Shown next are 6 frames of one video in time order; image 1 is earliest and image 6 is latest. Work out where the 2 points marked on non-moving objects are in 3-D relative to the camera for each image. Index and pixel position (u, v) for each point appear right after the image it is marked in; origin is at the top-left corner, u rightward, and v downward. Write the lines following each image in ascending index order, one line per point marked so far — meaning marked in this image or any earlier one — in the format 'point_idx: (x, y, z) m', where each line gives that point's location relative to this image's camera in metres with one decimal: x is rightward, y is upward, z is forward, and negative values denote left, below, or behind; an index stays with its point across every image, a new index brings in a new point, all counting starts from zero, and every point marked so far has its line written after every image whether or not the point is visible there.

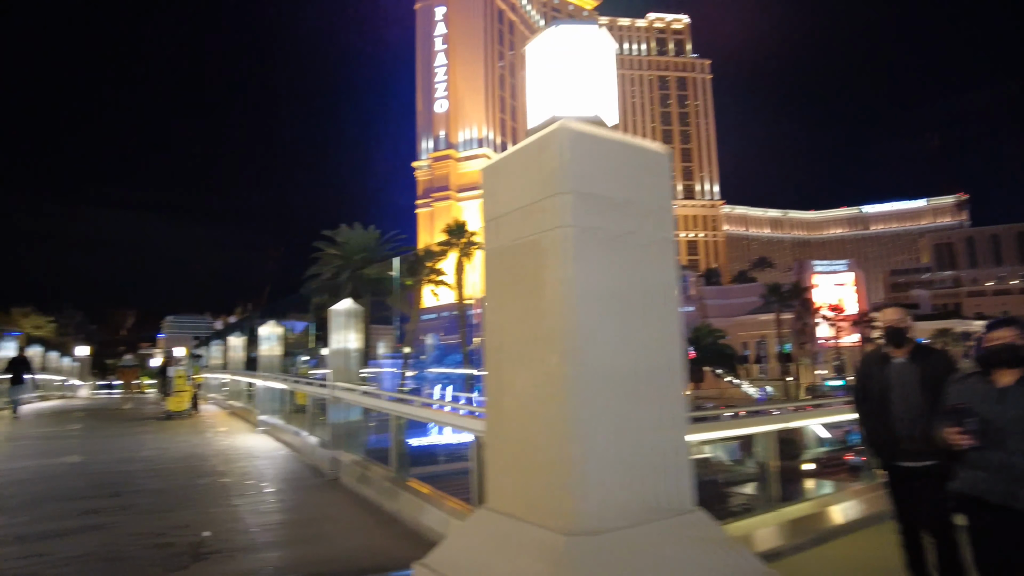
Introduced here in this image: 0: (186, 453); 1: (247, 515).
0: (-4.2, -2.1, +8.9) m
1: (-2.2, -1.9, +5.7) m
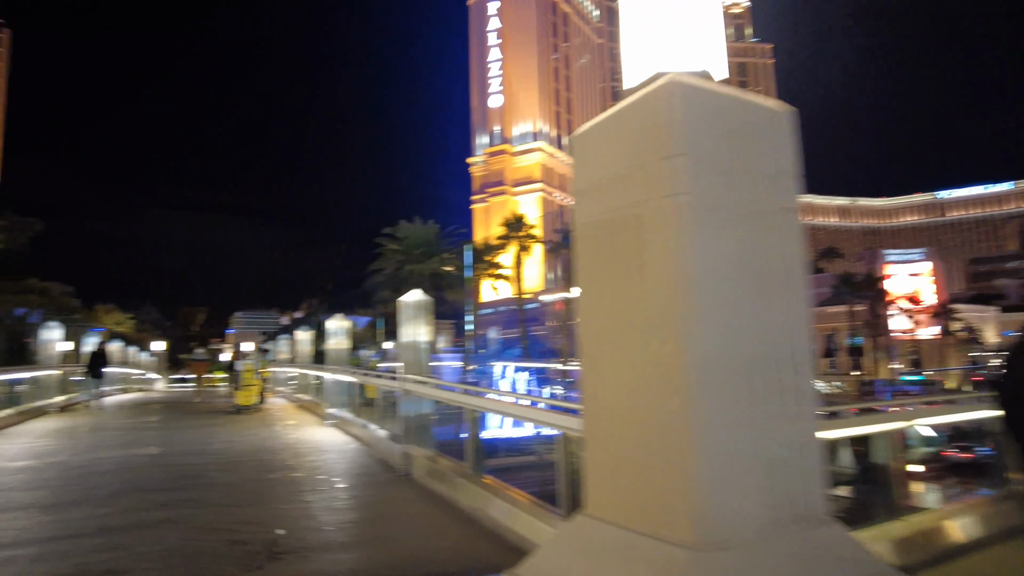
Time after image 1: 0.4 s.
0: (-3.3, -2.1, +8.9) m
1: (-1.5, -1.8, +5.5) m
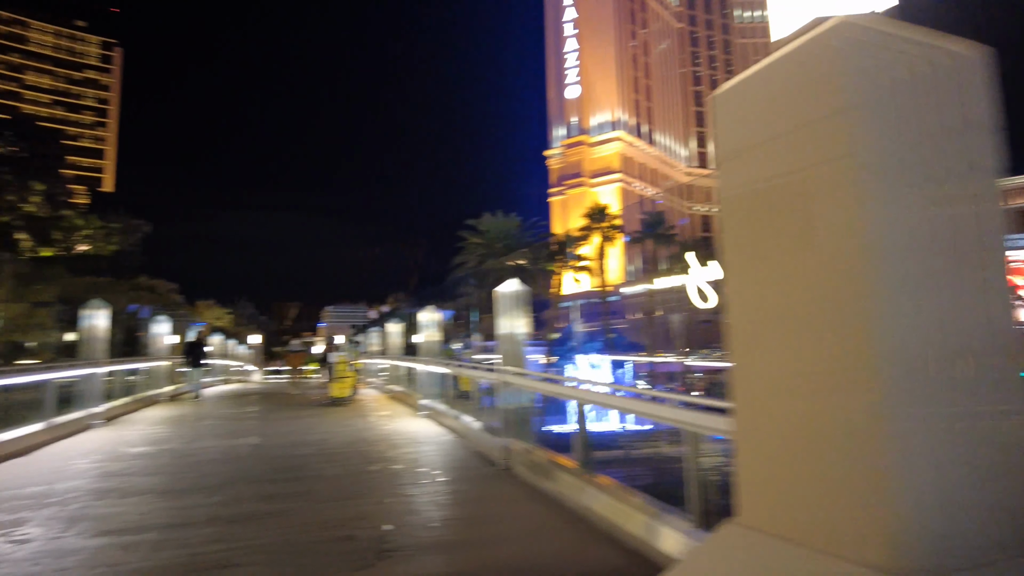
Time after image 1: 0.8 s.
0: (-2.1, -2.0, +9.0) m
1: (-0.7, -1.7, +5.4) m
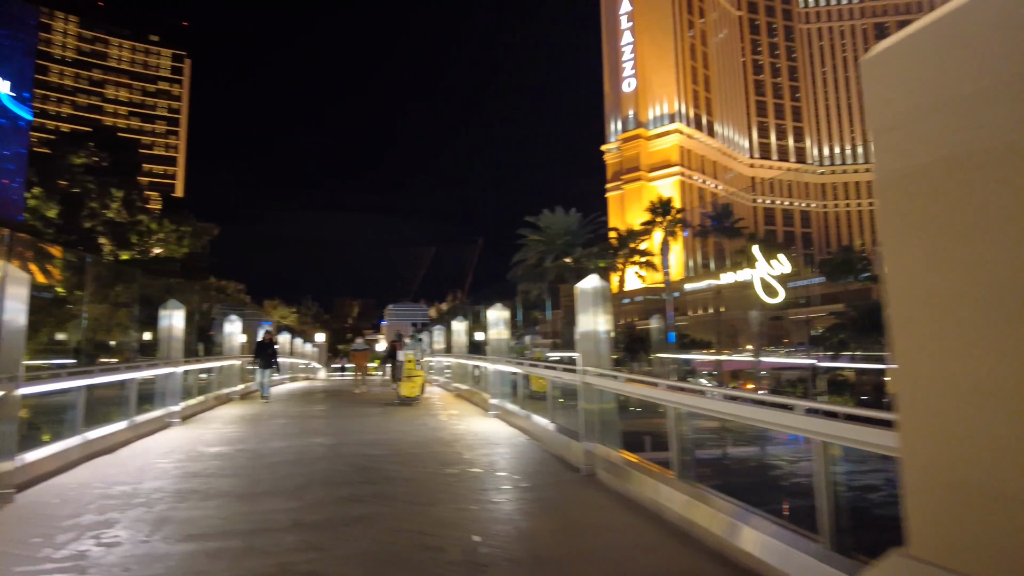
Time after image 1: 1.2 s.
0: (-1.1, -1.9, +8.8) m
1: (0.0, -1.7, +5.1) m
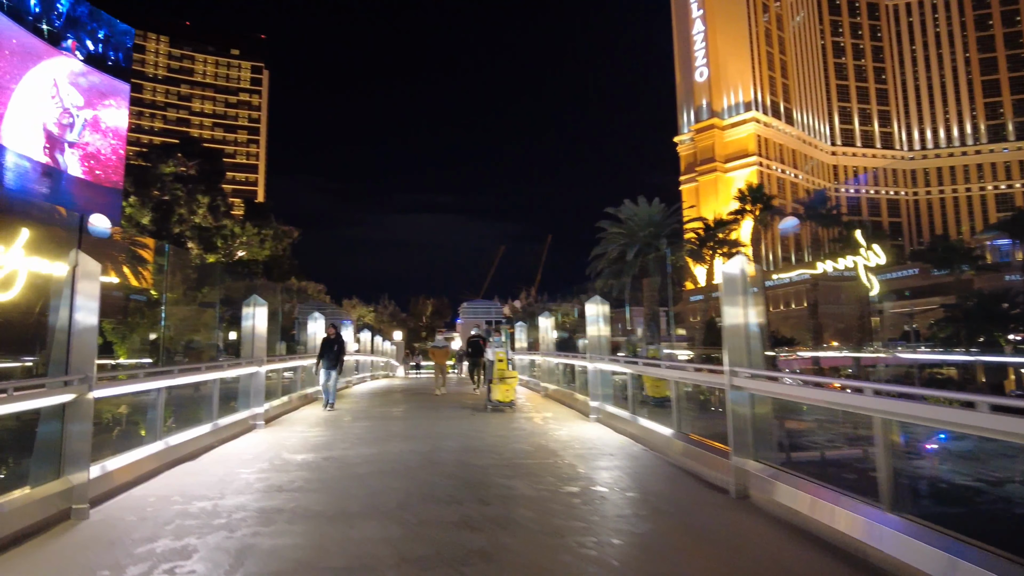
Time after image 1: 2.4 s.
0: (+0.2, -1.8, +7.9) m
1: (+0.9, -1.6, +4.1) m
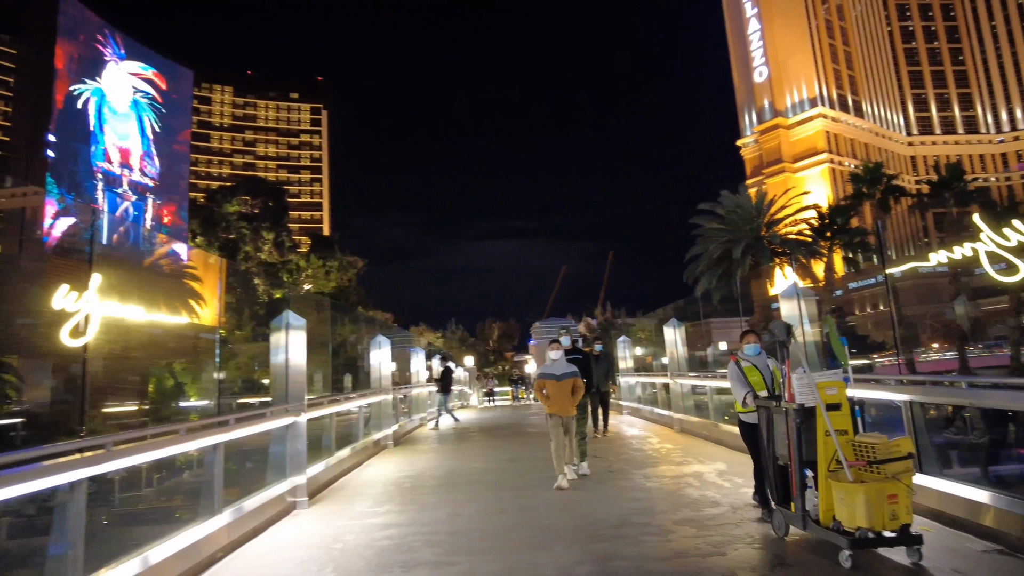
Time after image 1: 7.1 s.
0: (+1.6, -1.6, +4.3) m
1: (+1.9, -1.2, +0.4) m
